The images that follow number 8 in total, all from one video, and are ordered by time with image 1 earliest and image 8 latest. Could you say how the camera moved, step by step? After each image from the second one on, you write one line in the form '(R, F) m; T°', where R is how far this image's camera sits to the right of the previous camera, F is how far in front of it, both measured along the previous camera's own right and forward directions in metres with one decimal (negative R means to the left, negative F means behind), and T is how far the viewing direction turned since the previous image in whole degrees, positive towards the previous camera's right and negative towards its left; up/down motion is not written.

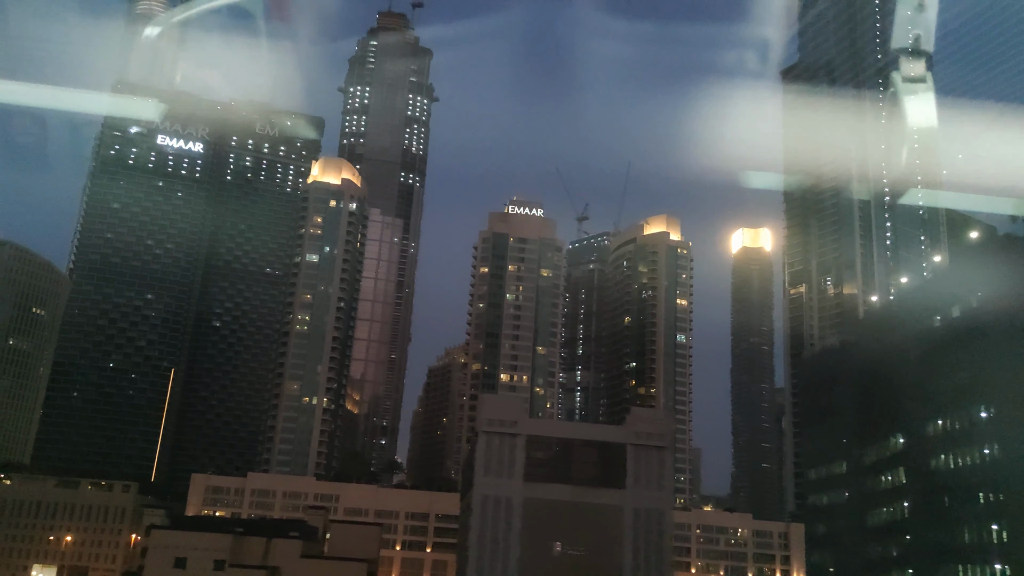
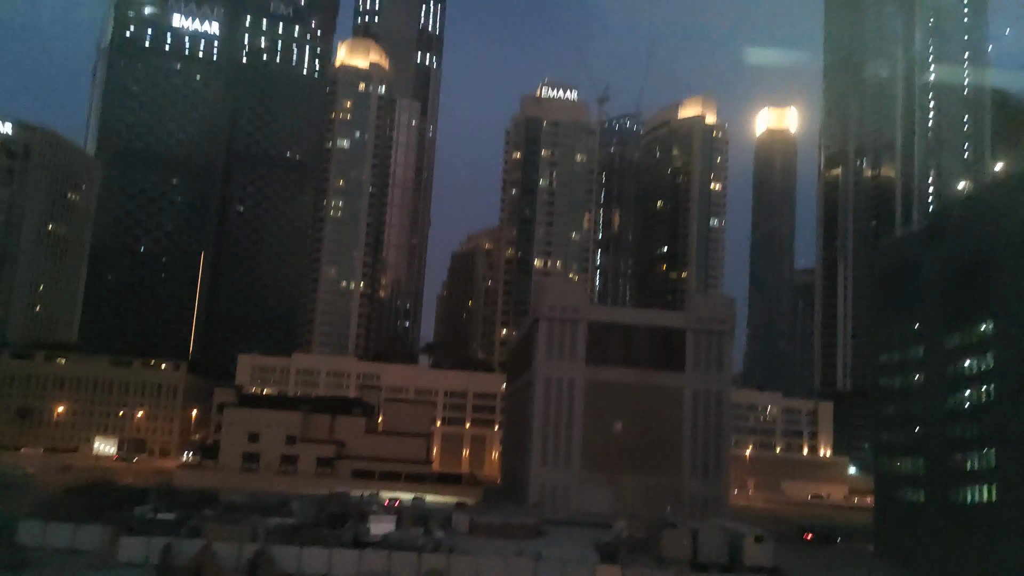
(-2.0, -0.1) m; -1°
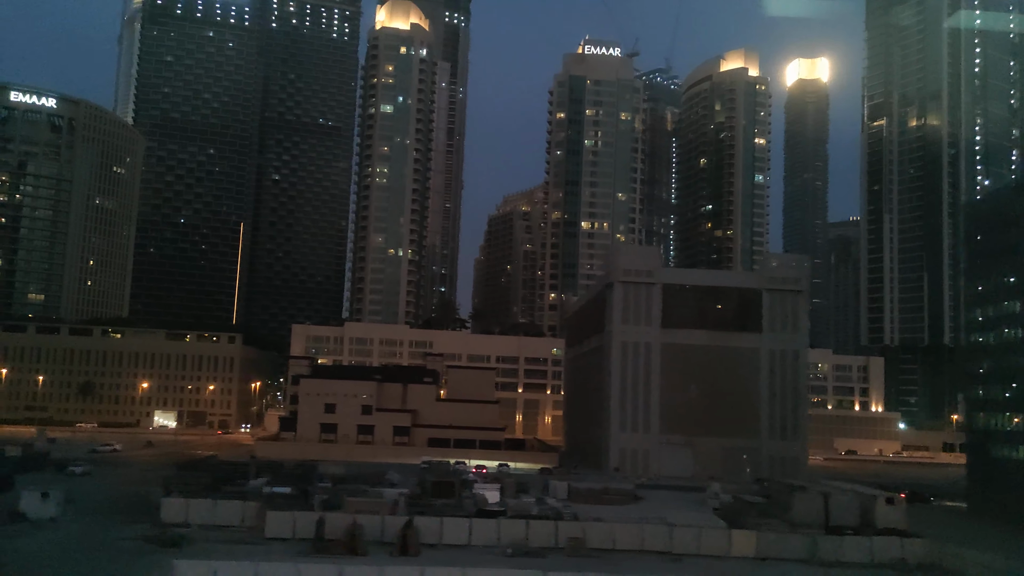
(-2.0, -0.1) m; -2°
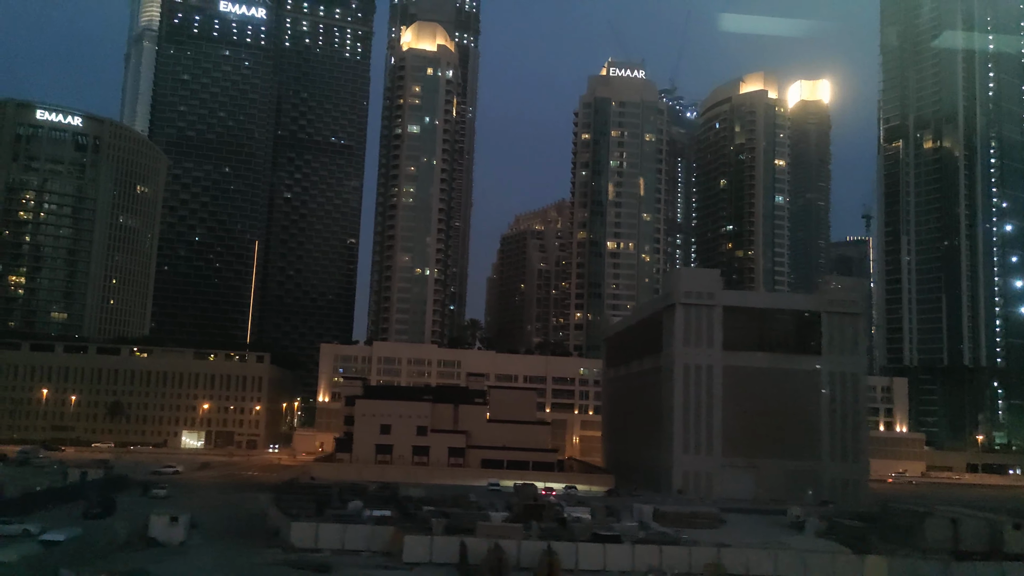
(-2.7, -0.2) m; 0°
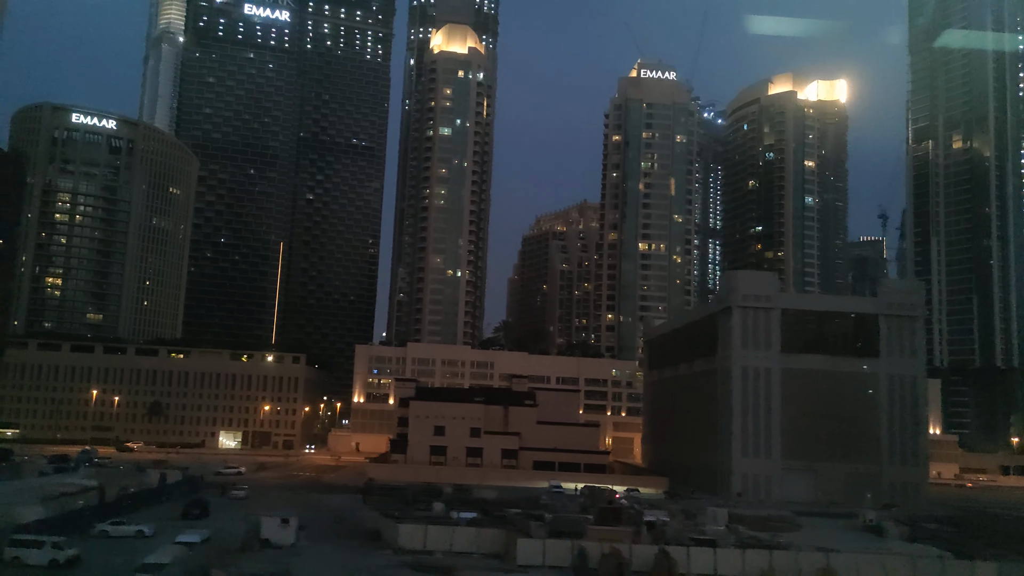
(-2.0, -0.2) m; -1°
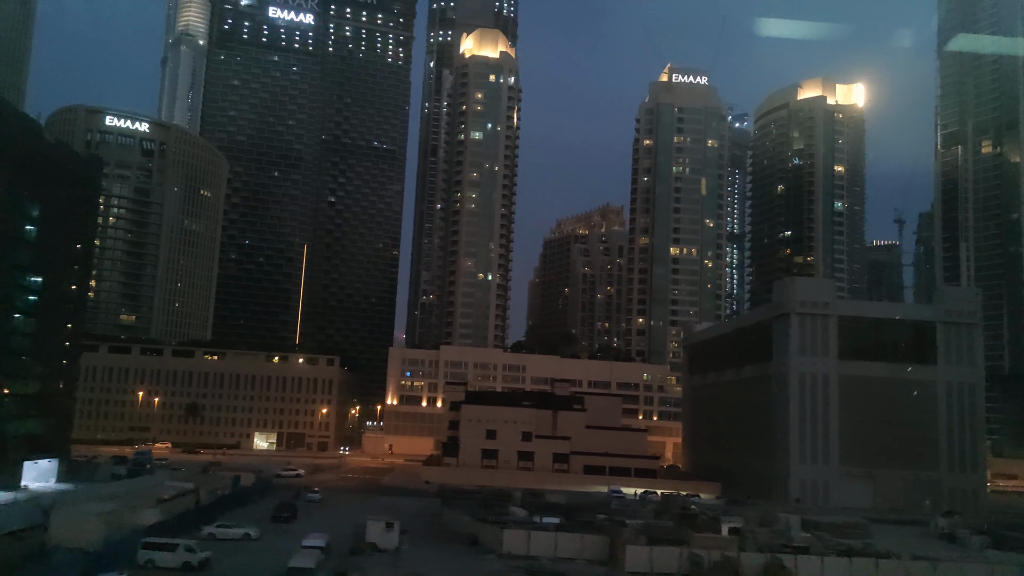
(-1.9, -0.1) m; -1°
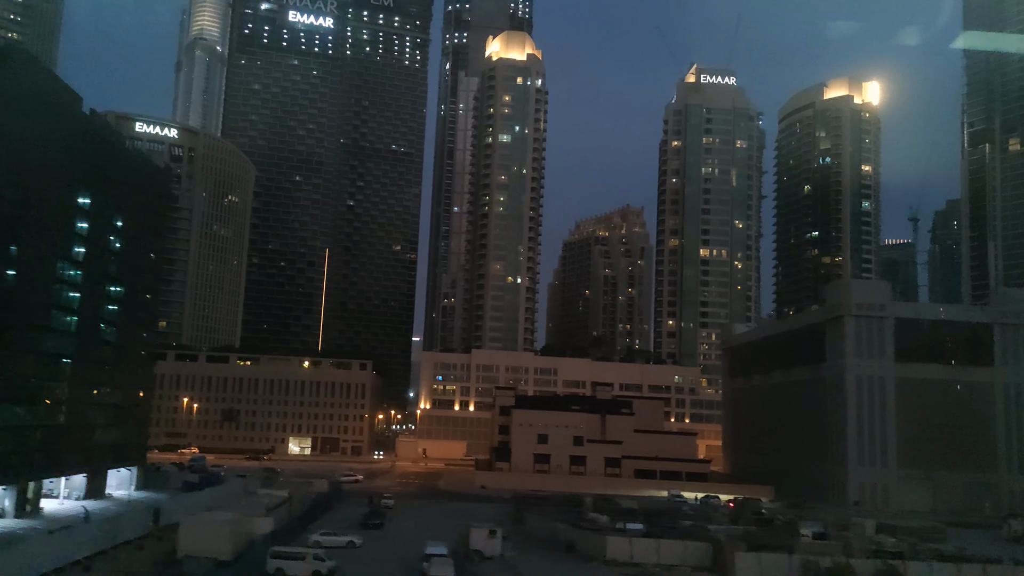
(-1.9, -0.1) m; -1°
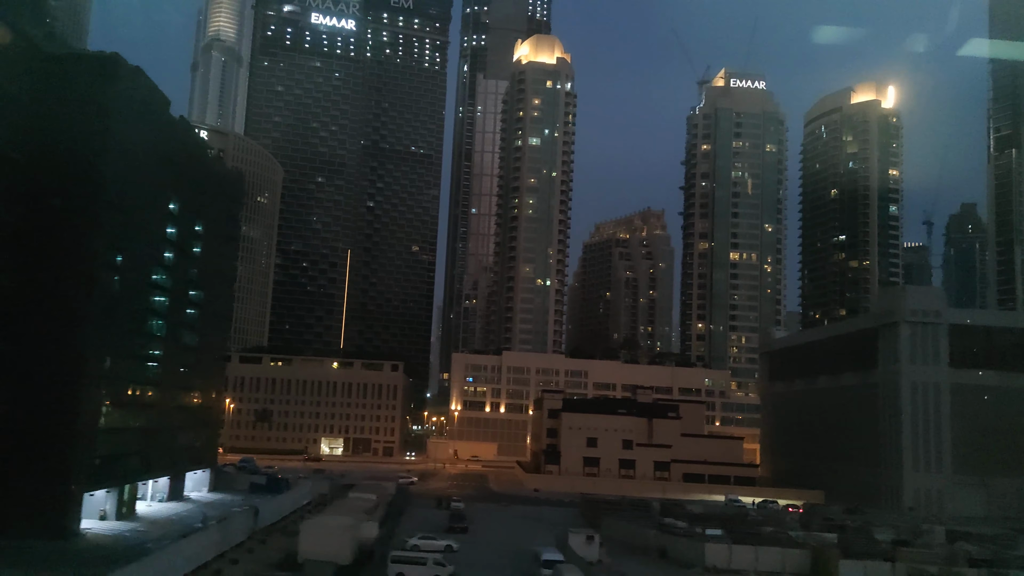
(-1.9, -0.2) m; -1°
